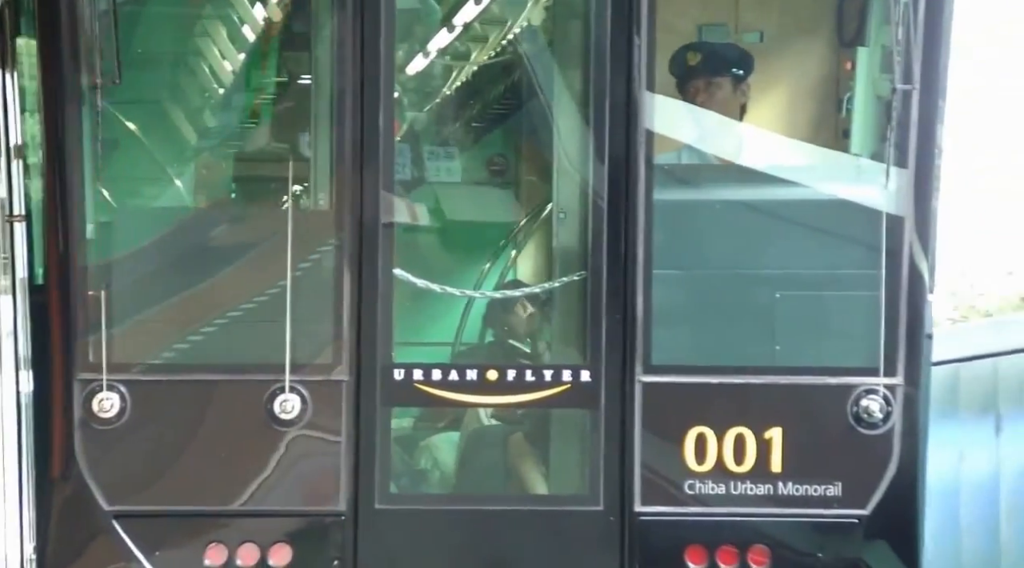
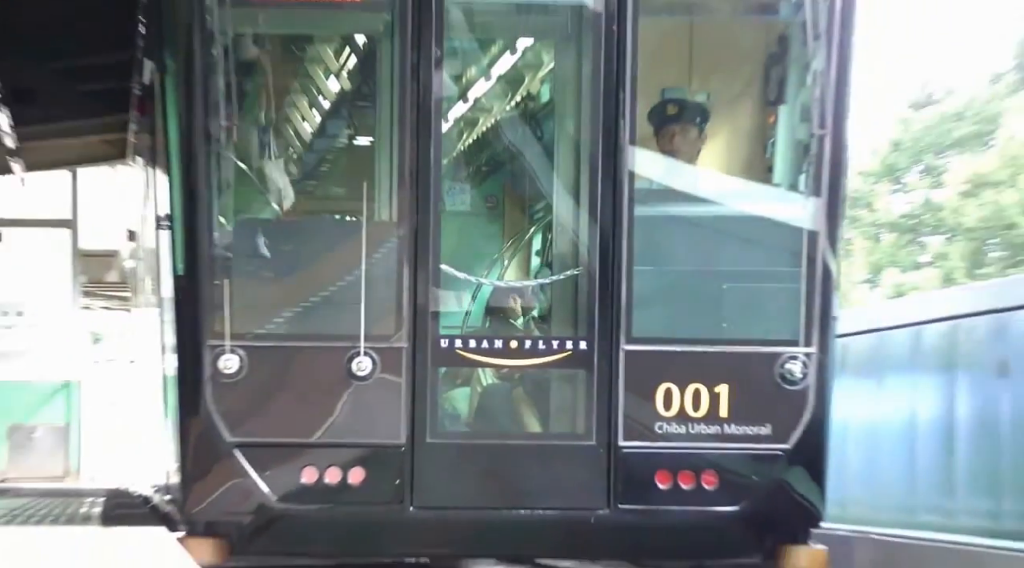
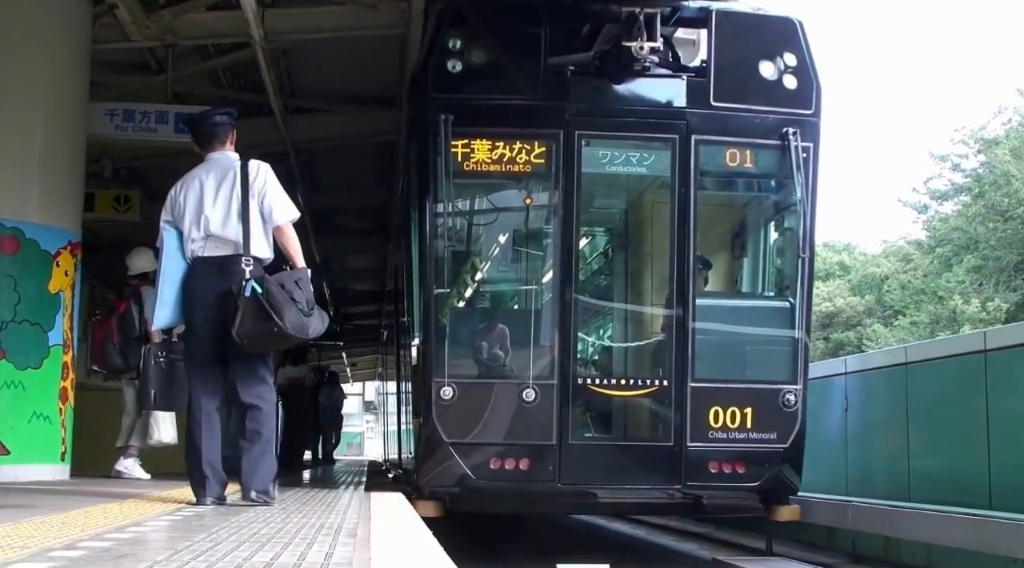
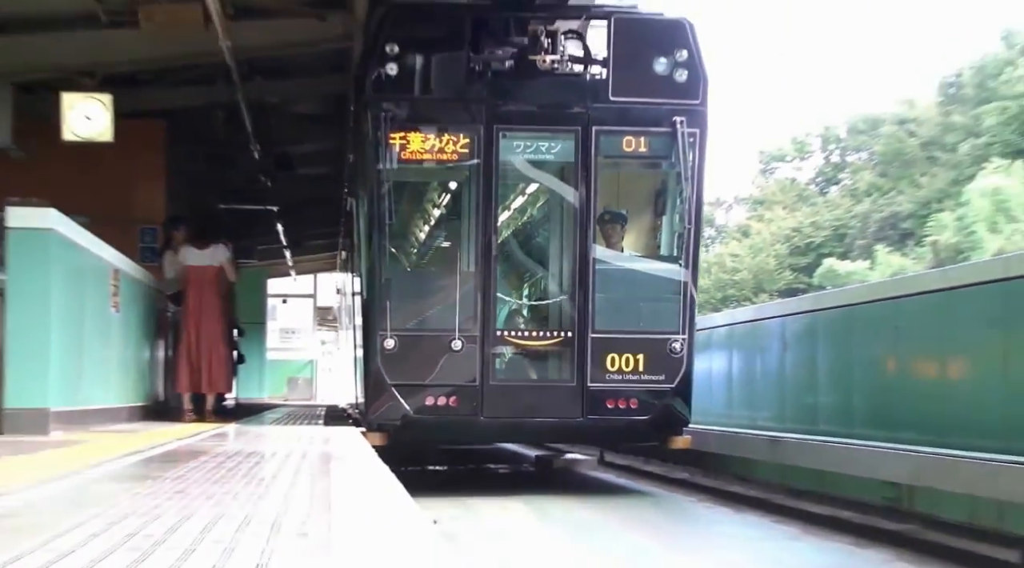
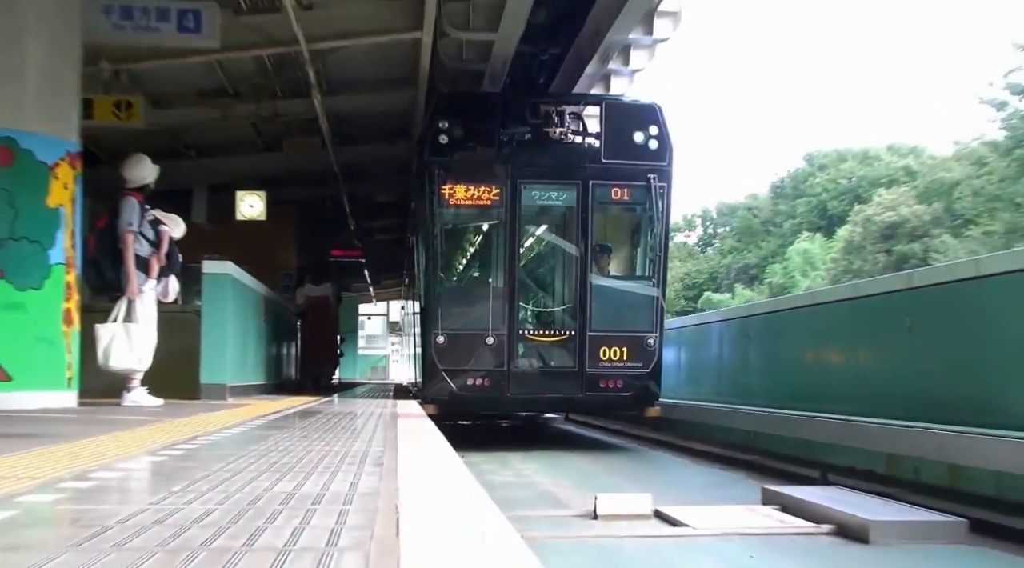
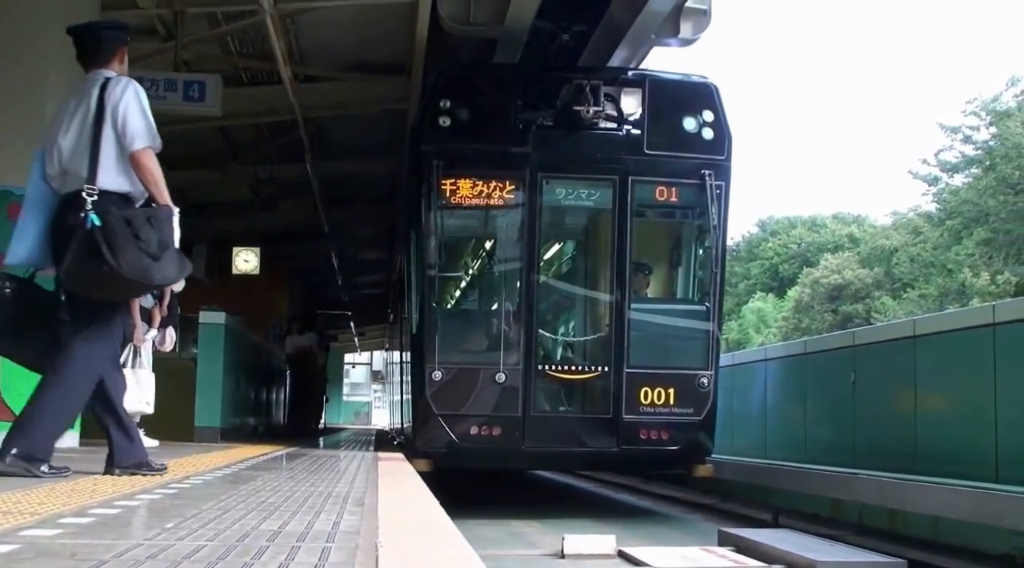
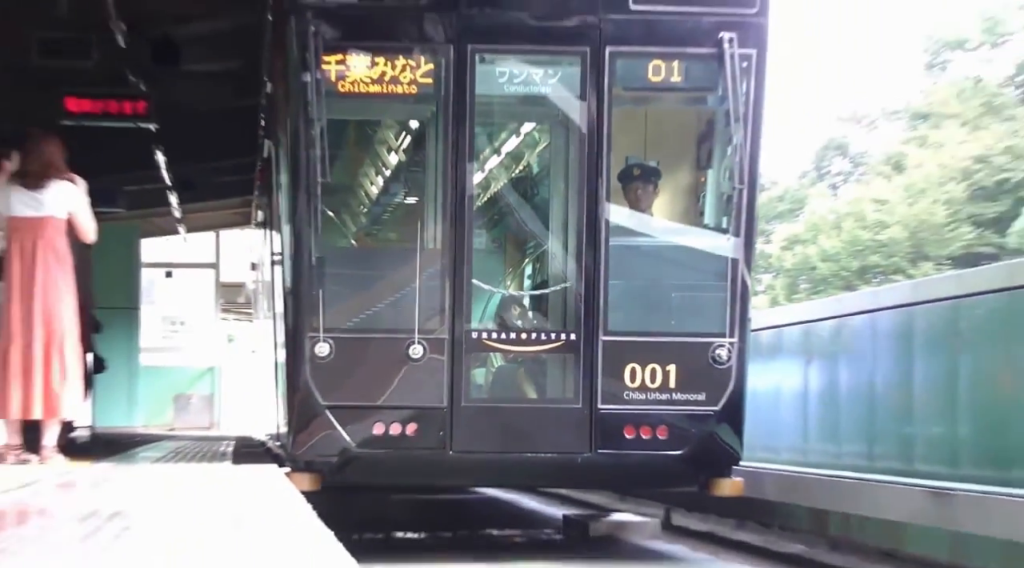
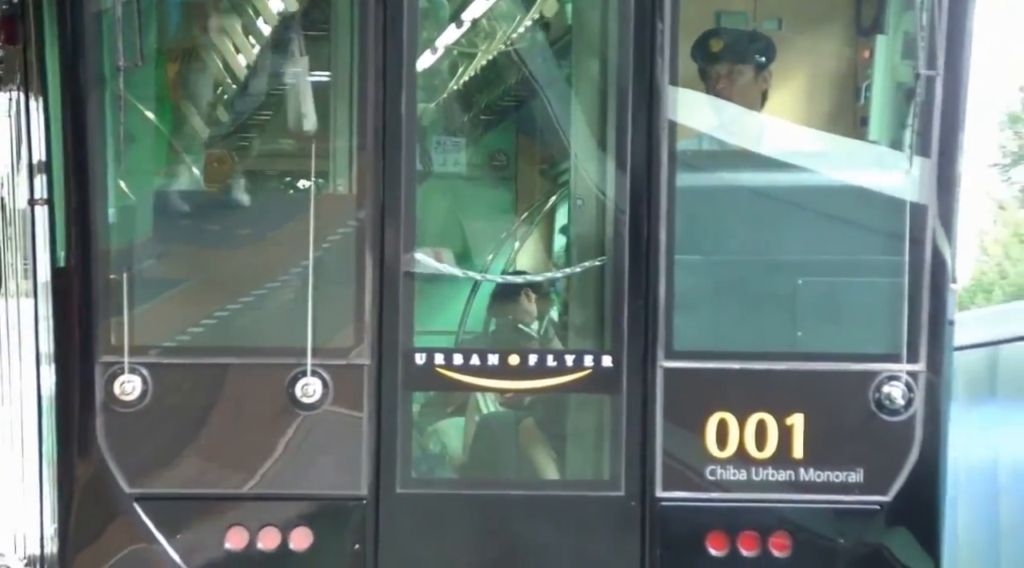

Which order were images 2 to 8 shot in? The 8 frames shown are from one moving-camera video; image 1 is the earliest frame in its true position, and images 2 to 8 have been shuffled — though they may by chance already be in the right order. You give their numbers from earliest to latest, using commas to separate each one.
8, 2, 7, 4, 5, 6, 3
